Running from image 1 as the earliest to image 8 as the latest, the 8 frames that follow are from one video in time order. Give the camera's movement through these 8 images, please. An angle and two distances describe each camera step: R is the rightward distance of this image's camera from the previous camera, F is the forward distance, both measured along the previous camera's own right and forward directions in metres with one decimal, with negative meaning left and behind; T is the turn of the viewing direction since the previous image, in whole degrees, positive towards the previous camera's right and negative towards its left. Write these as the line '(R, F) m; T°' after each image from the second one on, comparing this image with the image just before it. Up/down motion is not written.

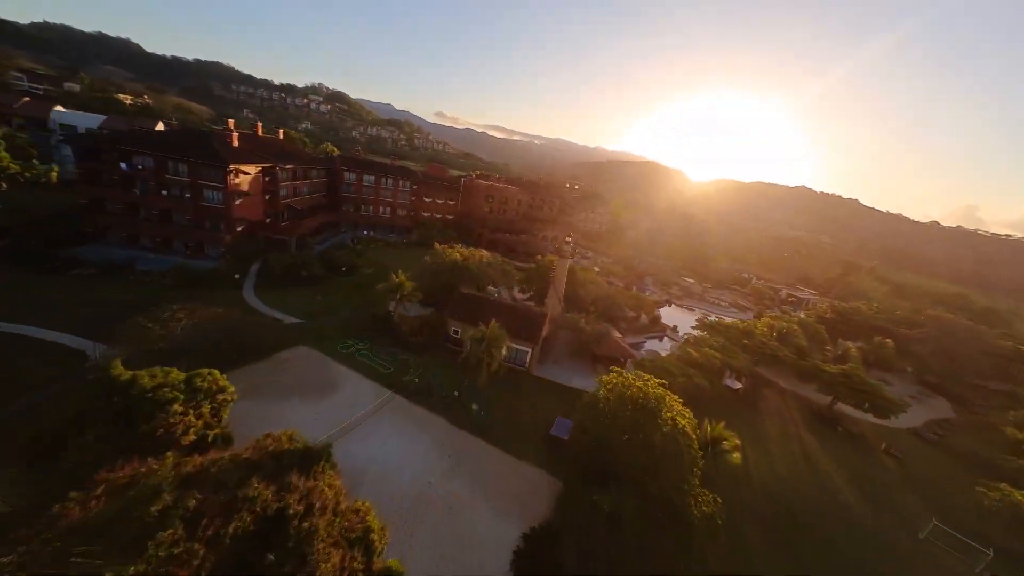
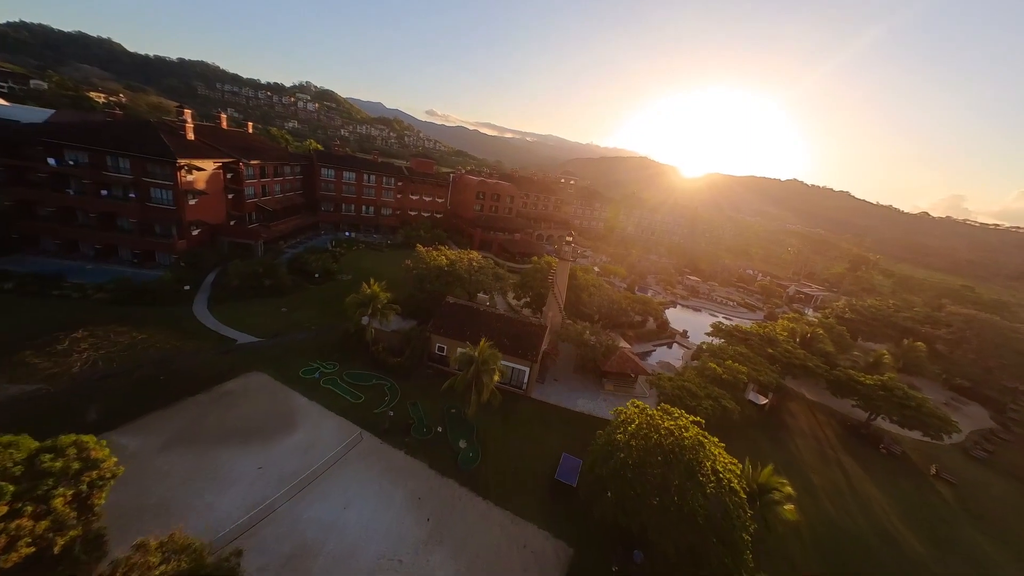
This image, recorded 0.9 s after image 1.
(+0.2, +4.8) m; +1°
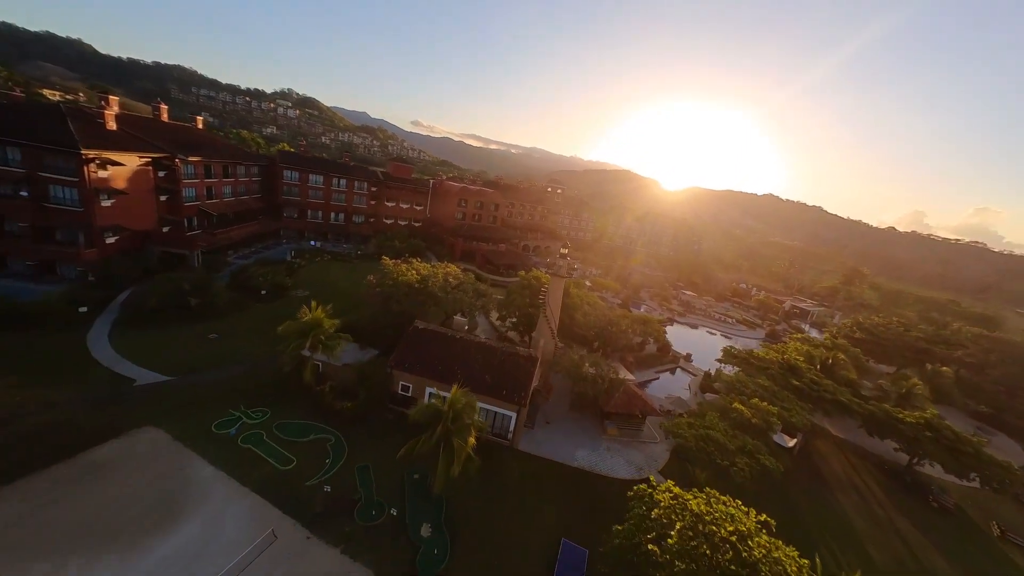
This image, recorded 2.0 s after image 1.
(+0.1, +5.7) m; +2°
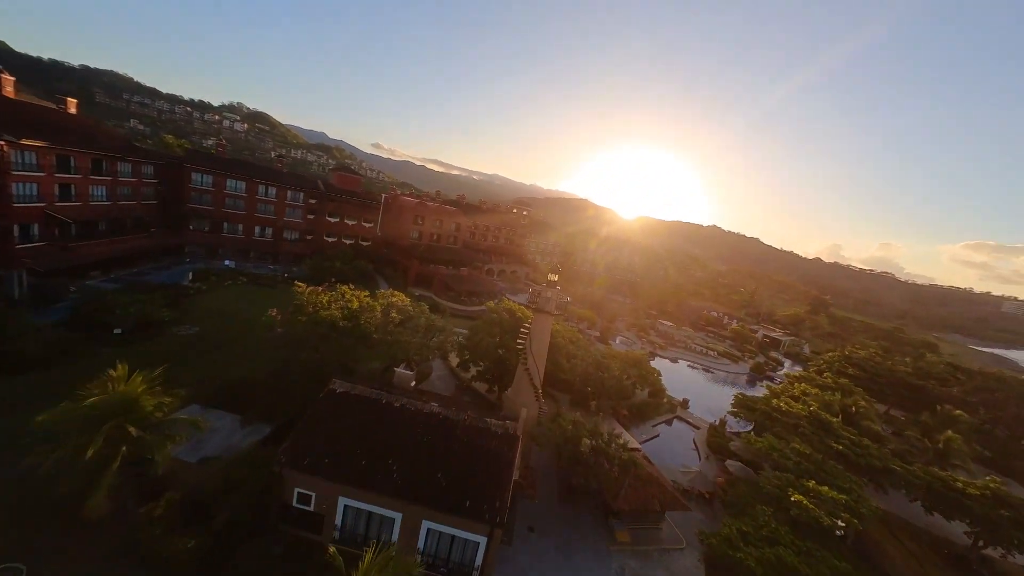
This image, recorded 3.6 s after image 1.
(-0.4, +8.0) m; +6°
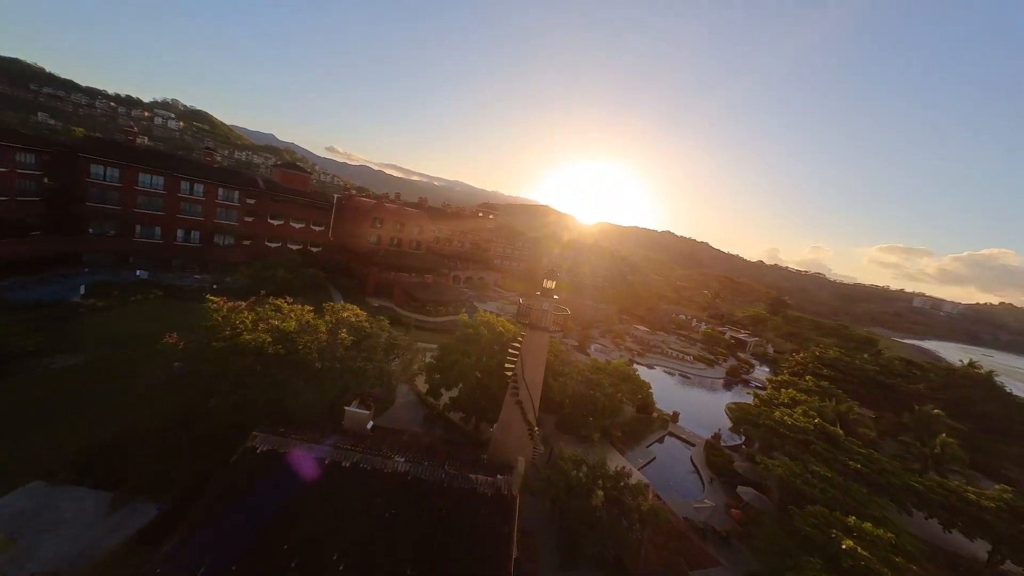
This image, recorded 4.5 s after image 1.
(-0.9, +4.1) m; +6°
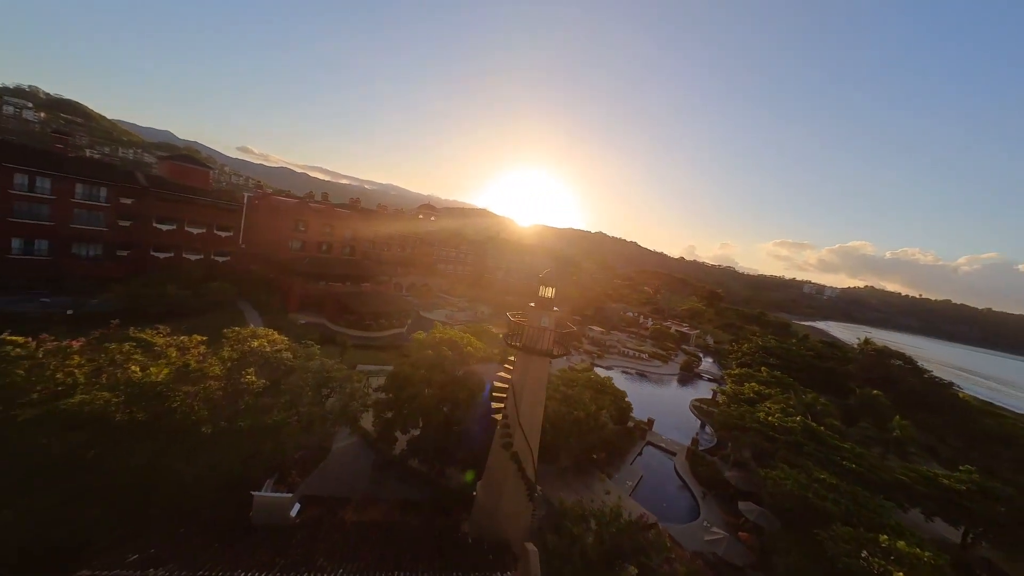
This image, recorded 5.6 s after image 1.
(-1.4, +4.2) m; +9°
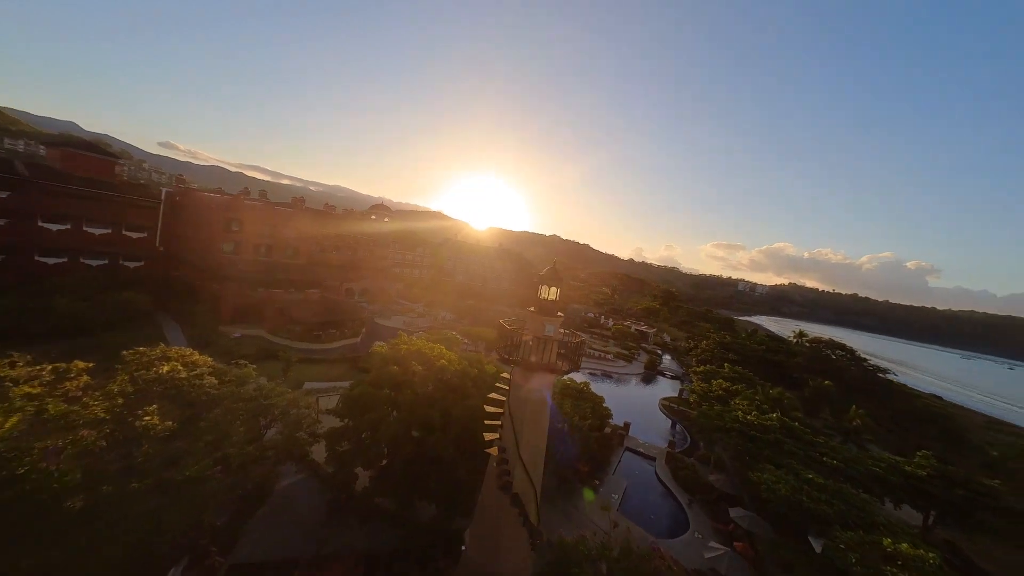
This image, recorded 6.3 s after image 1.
(-1.0, +2.3) m; +7°
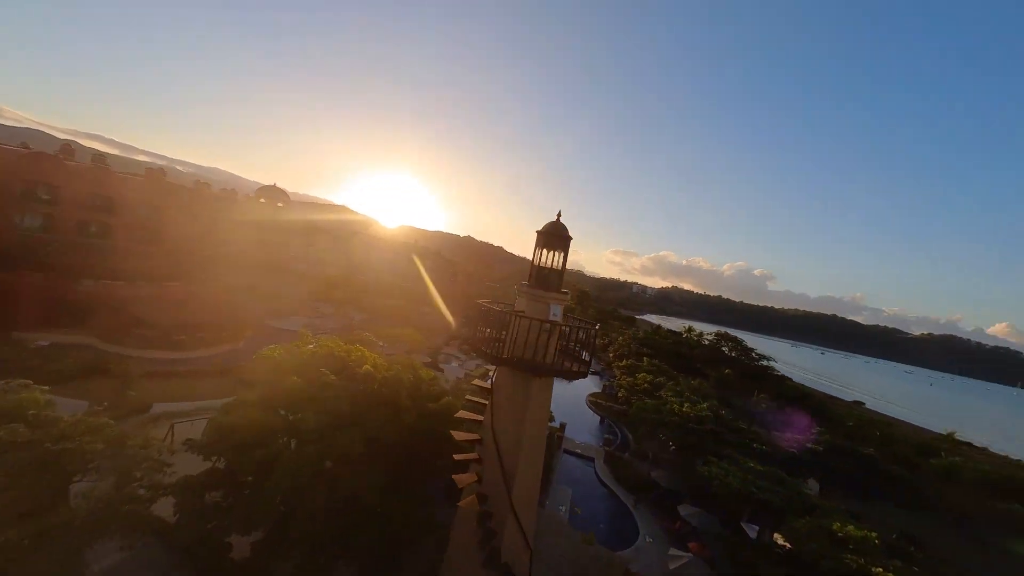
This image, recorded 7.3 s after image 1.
(-1.3, +3.3) m; +14°
